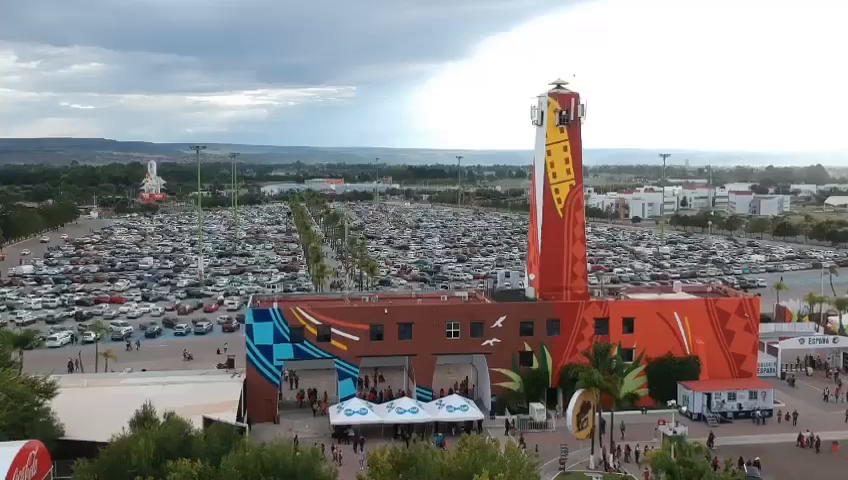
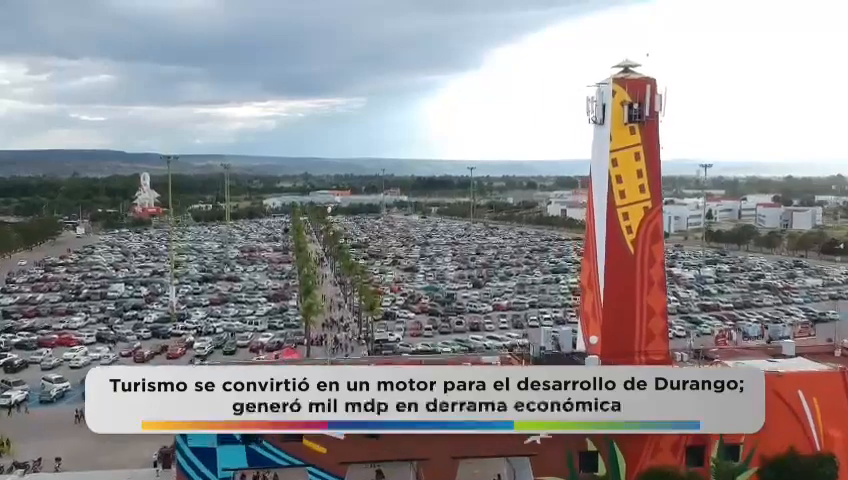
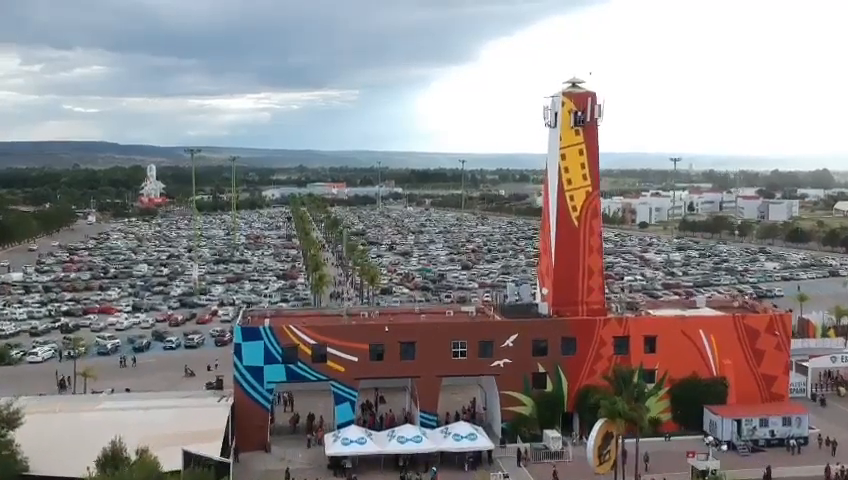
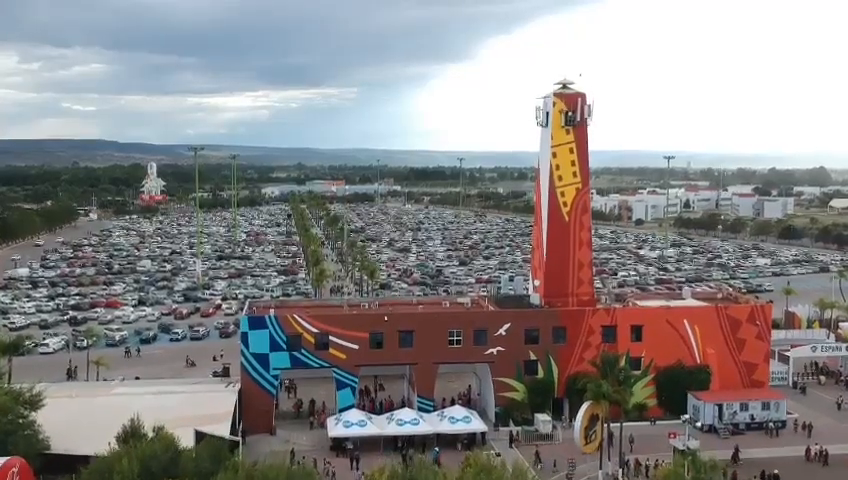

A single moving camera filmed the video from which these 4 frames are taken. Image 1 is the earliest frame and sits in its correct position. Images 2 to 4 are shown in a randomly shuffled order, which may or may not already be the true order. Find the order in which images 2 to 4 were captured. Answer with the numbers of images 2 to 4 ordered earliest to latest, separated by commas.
4, 3, 2
